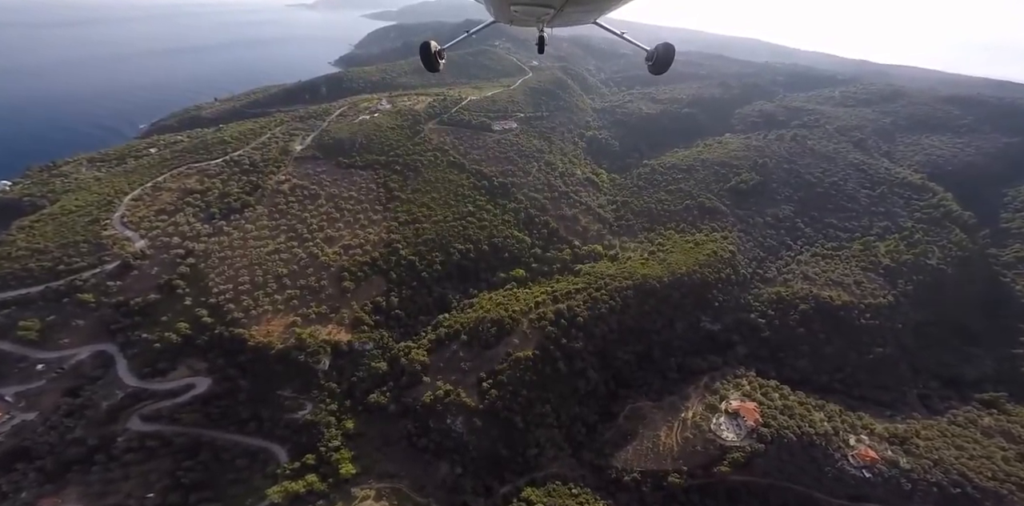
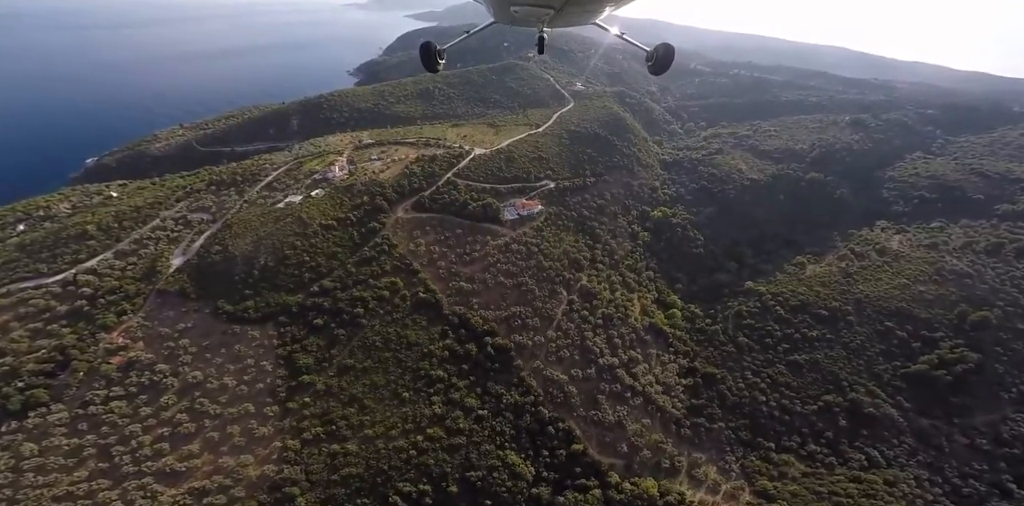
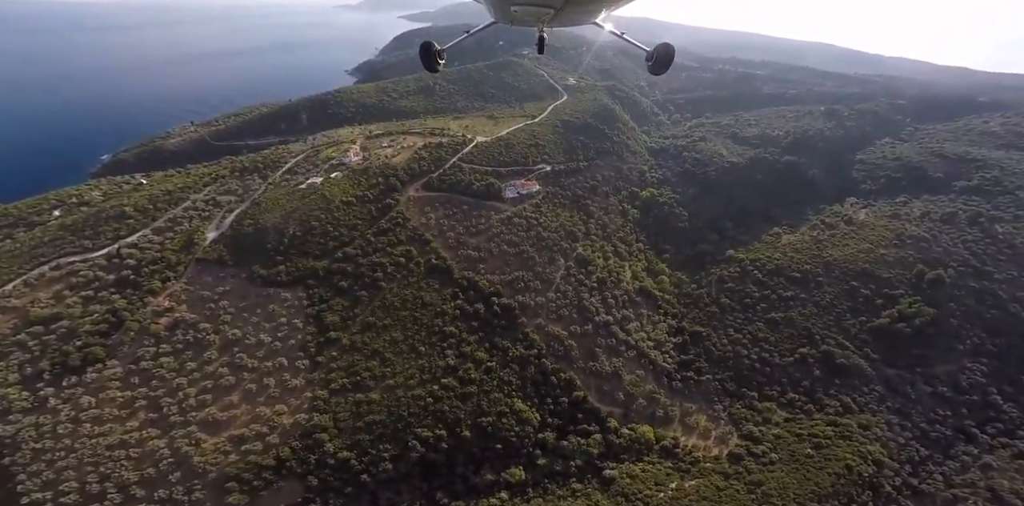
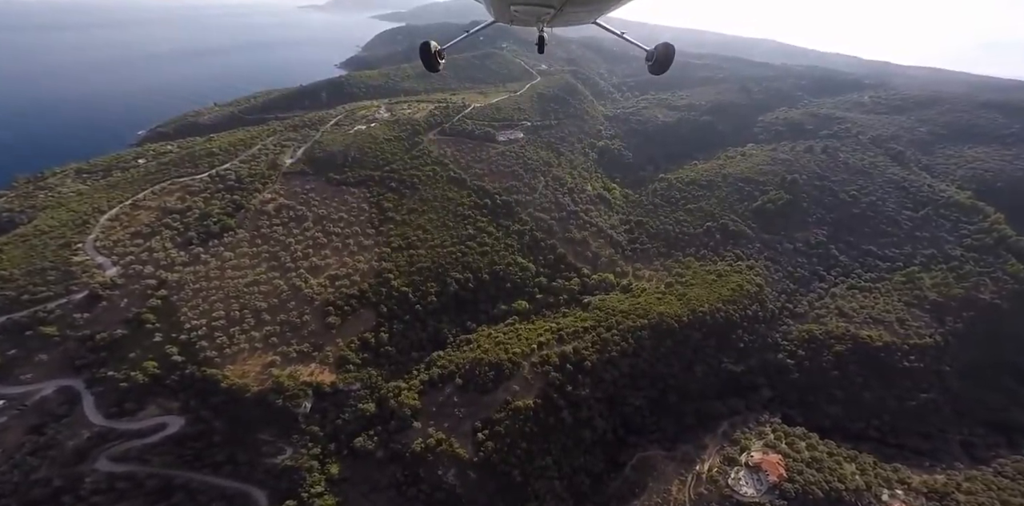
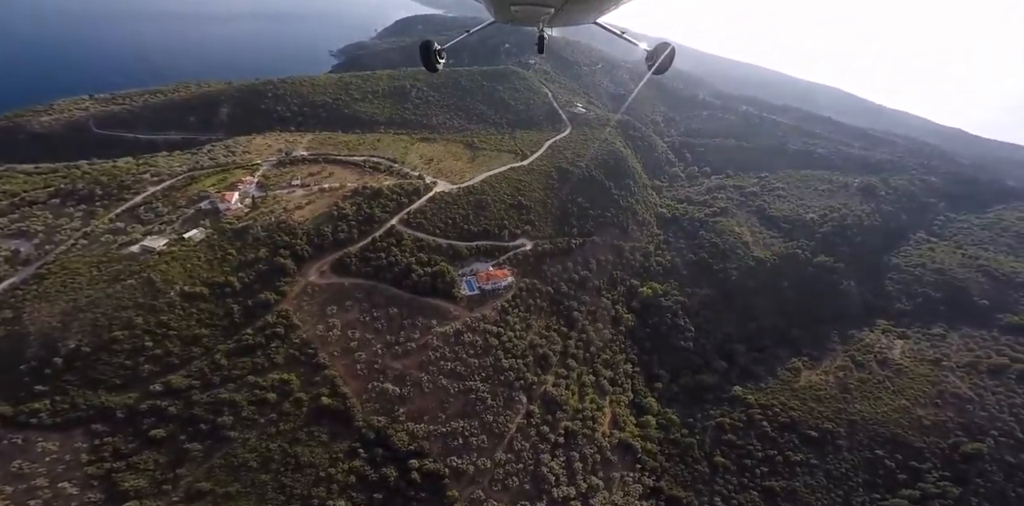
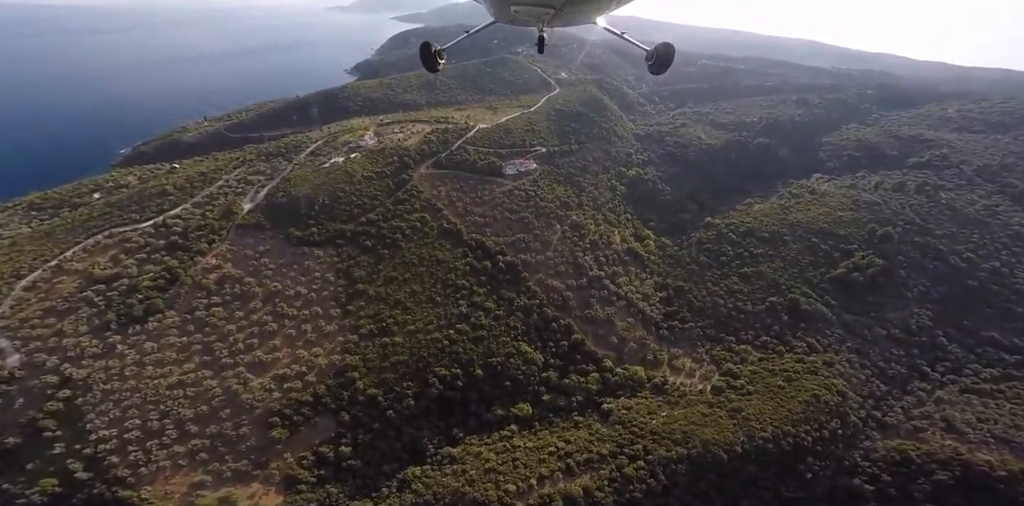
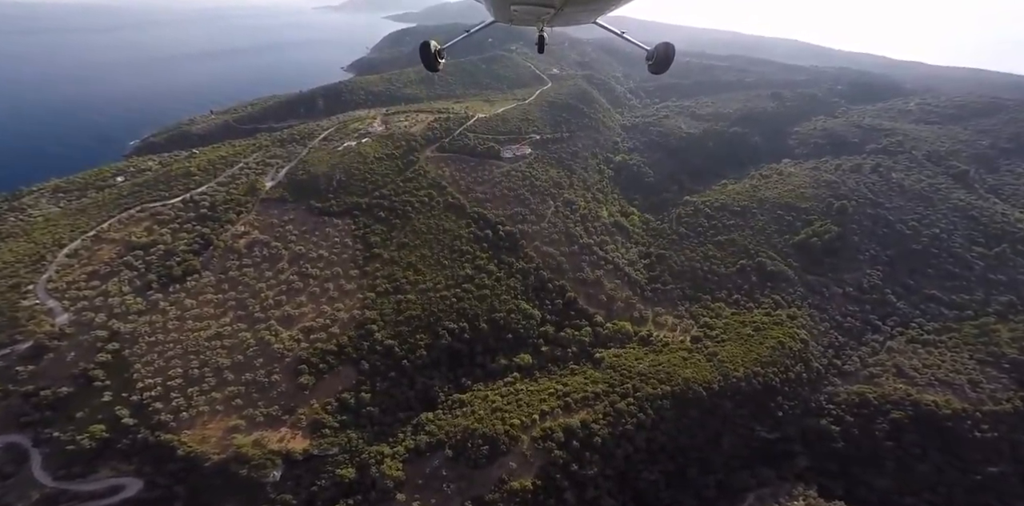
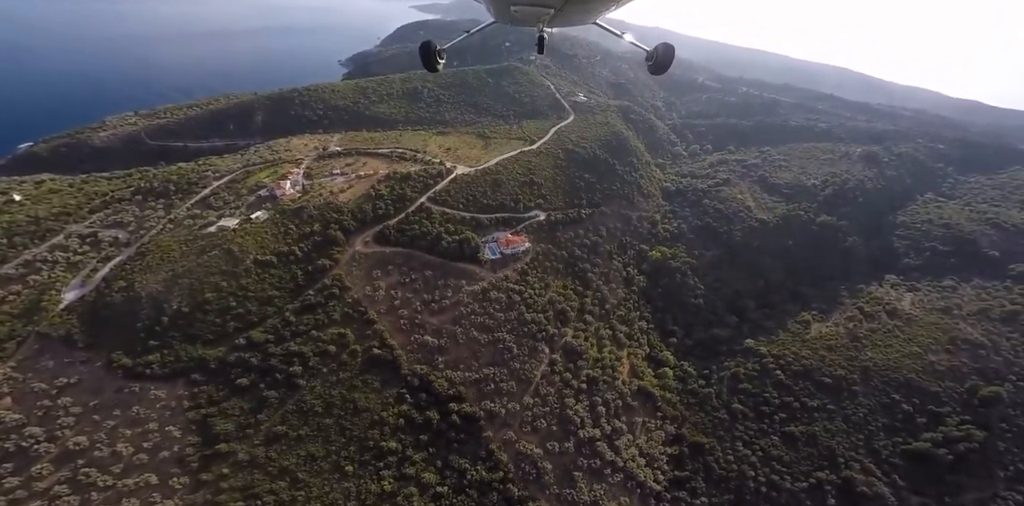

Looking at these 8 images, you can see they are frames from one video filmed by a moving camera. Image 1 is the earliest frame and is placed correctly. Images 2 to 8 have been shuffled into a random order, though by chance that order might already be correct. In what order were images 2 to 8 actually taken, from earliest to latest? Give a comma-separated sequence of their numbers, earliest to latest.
4, 7, 6, 3, 2, 8, 5
